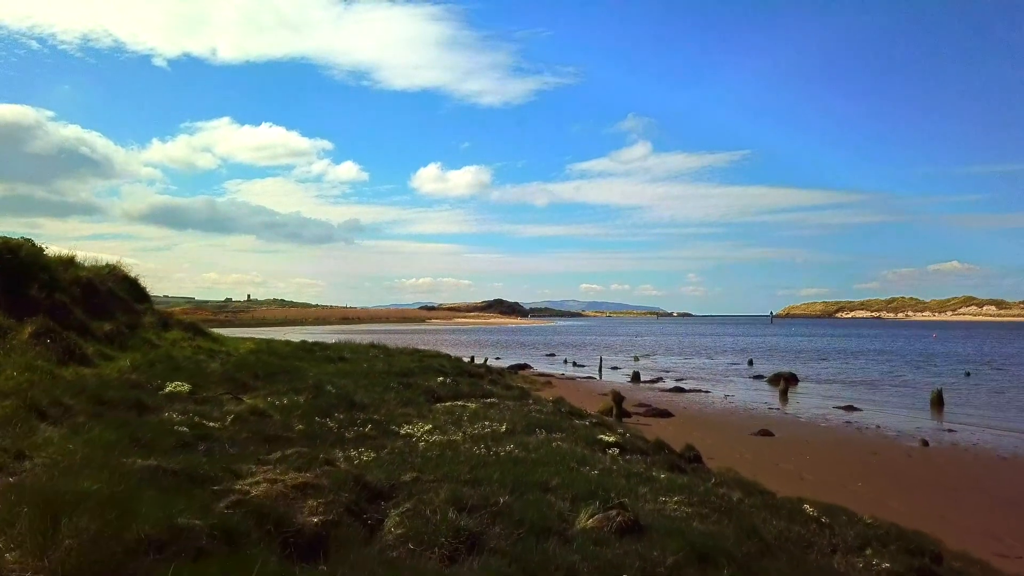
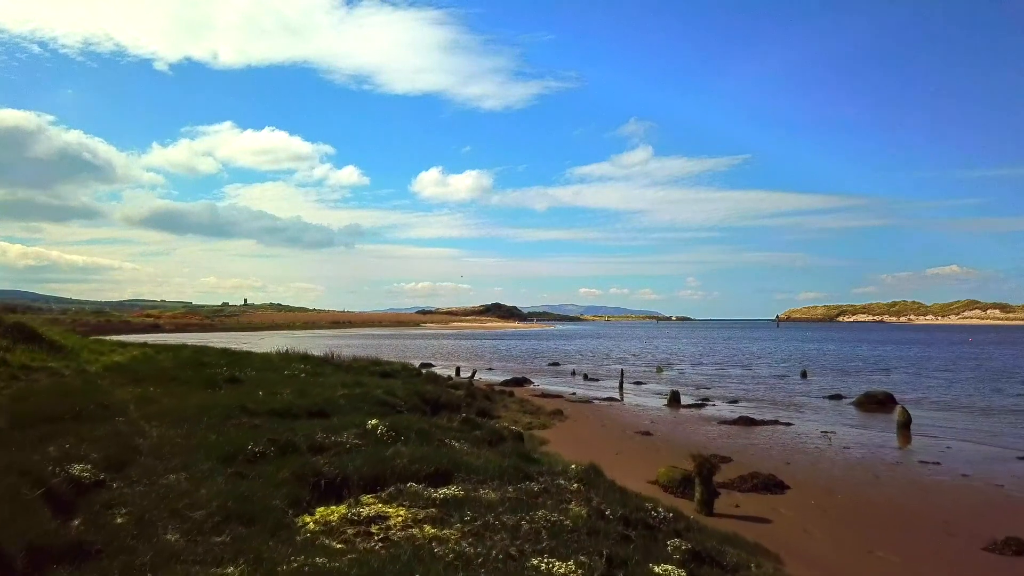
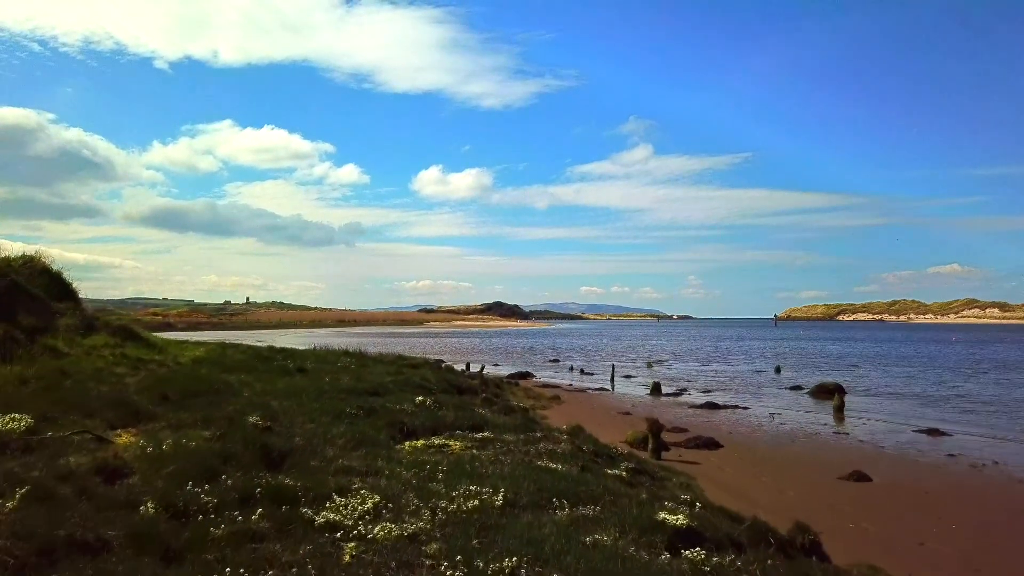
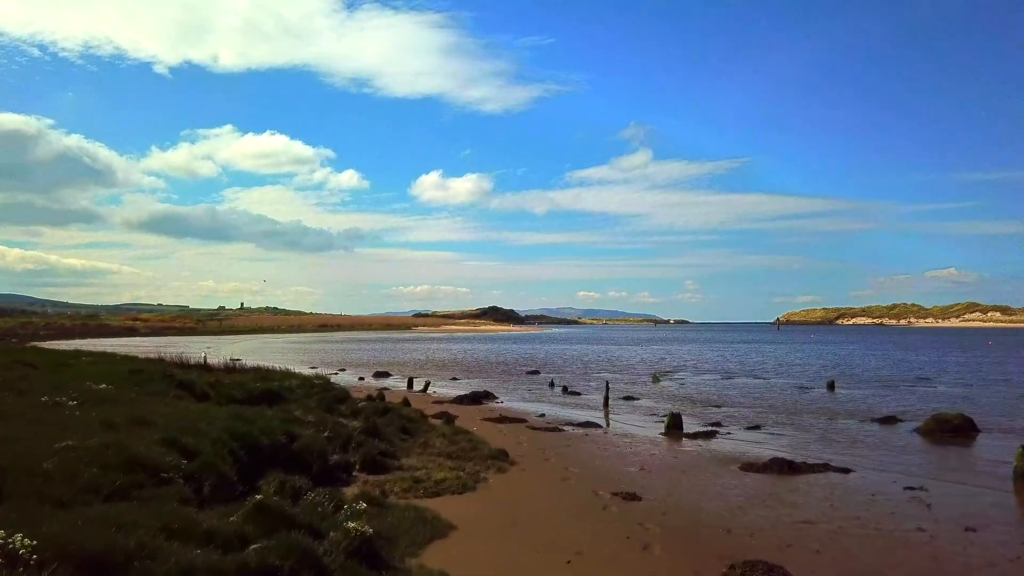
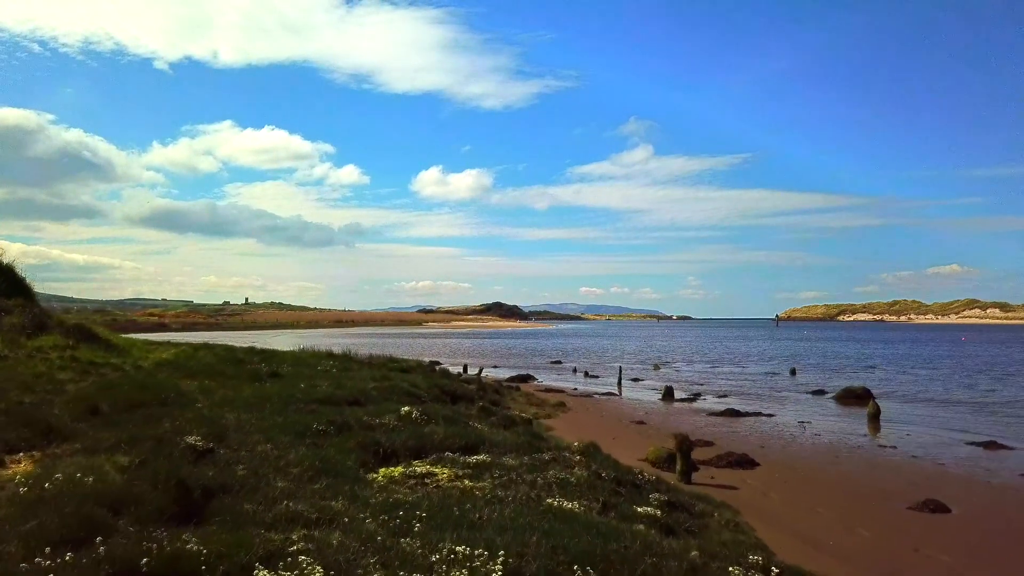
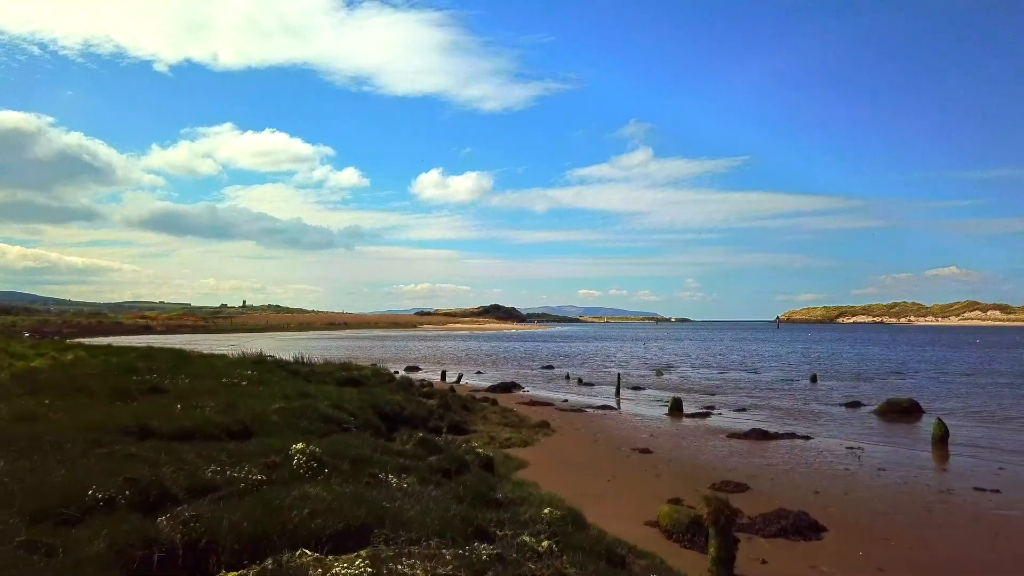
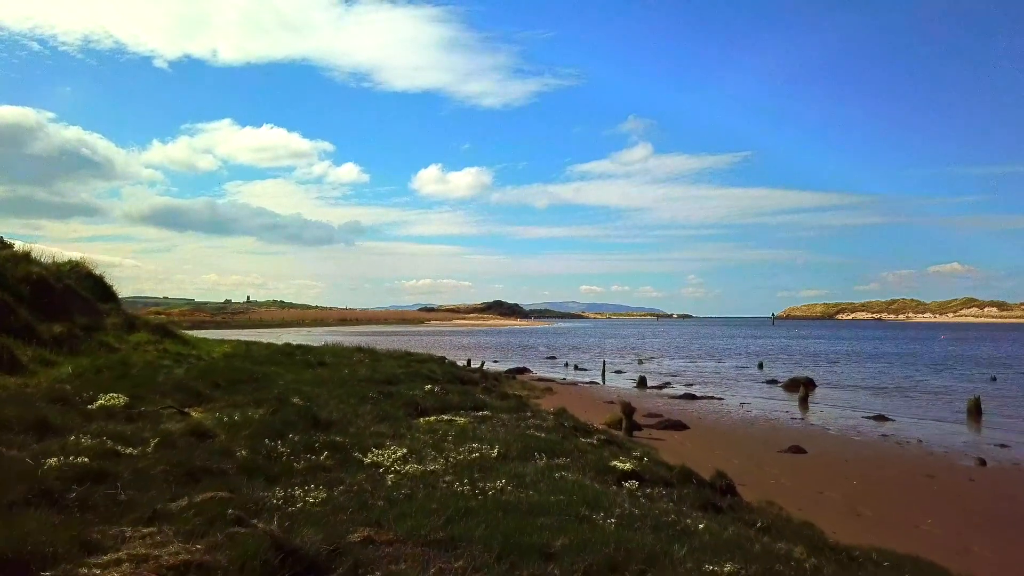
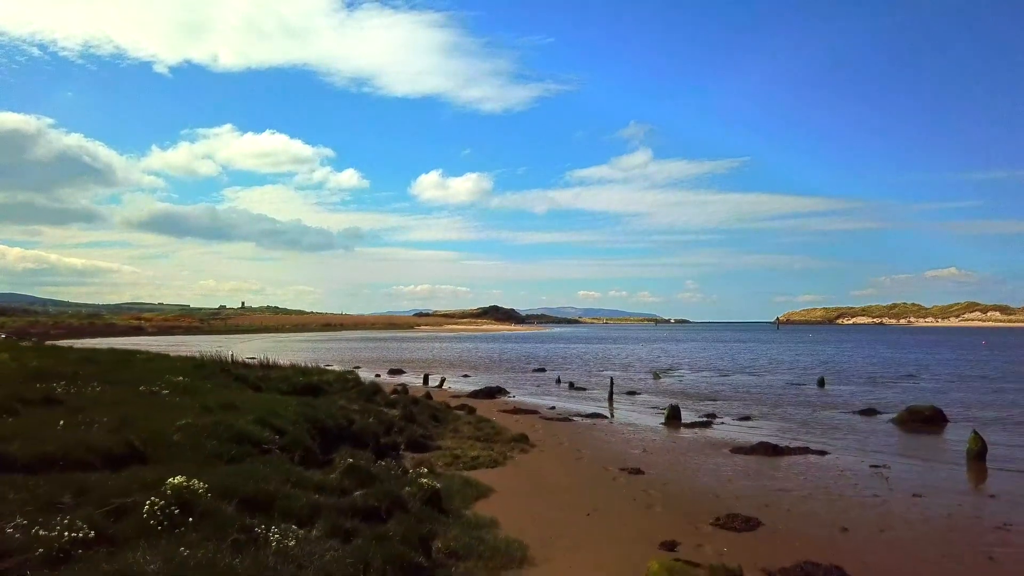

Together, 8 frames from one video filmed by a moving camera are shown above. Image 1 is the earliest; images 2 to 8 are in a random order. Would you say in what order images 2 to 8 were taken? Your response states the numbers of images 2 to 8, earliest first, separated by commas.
7, 3, 5, 2, 6, 8, 4
